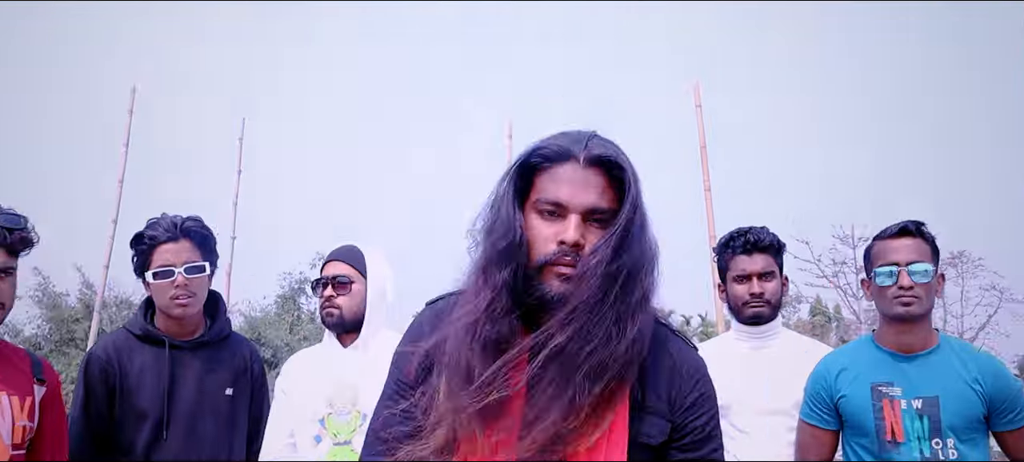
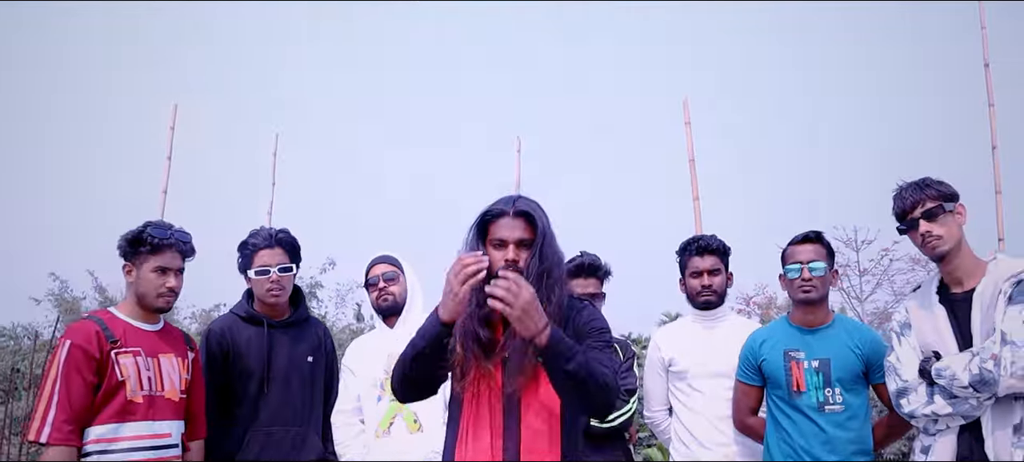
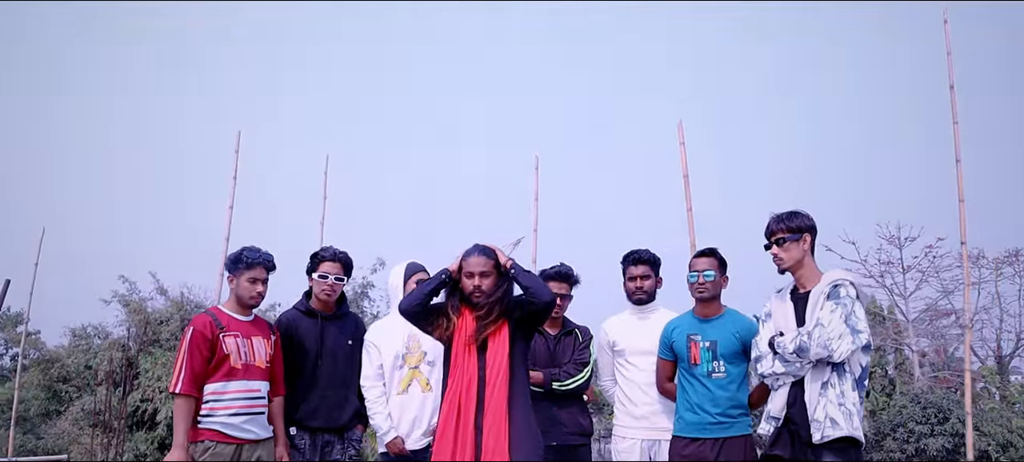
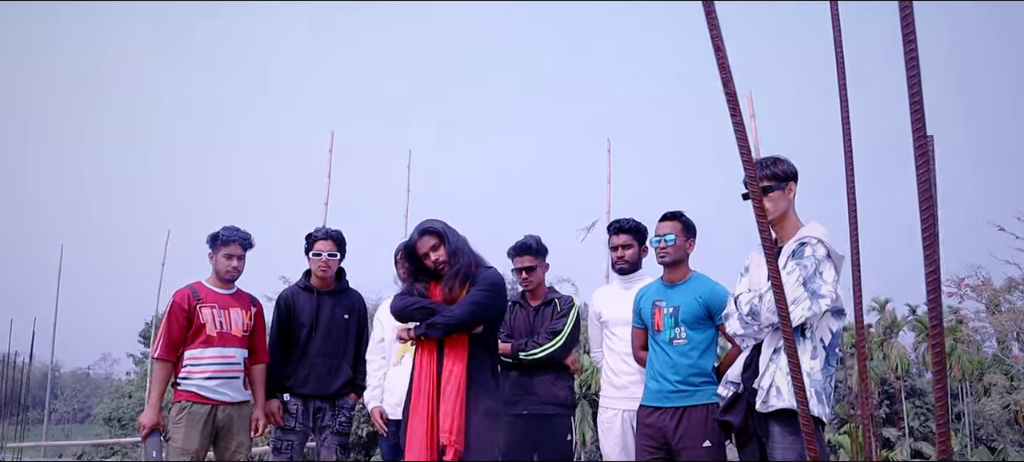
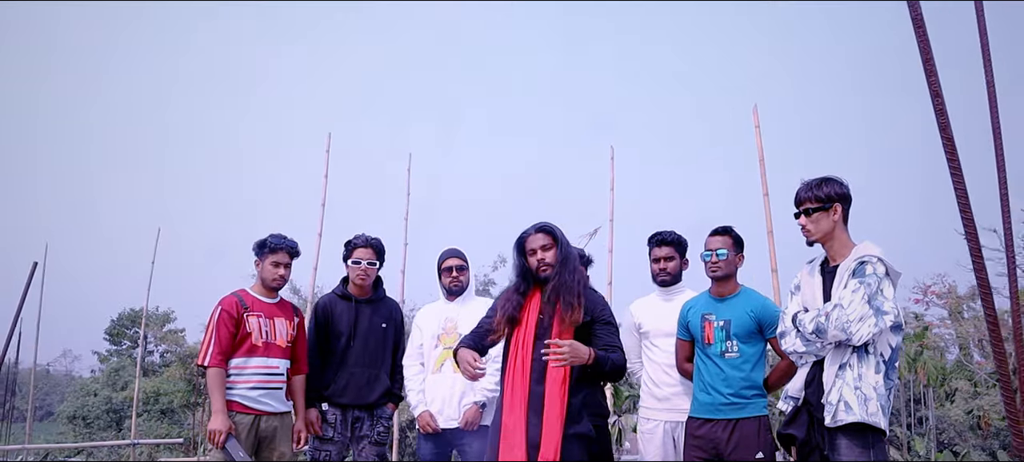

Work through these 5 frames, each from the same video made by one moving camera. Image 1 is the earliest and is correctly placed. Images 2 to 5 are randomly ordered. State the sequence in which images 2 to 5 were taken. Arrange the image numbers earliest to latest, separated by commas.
2, 3, 5, 4
